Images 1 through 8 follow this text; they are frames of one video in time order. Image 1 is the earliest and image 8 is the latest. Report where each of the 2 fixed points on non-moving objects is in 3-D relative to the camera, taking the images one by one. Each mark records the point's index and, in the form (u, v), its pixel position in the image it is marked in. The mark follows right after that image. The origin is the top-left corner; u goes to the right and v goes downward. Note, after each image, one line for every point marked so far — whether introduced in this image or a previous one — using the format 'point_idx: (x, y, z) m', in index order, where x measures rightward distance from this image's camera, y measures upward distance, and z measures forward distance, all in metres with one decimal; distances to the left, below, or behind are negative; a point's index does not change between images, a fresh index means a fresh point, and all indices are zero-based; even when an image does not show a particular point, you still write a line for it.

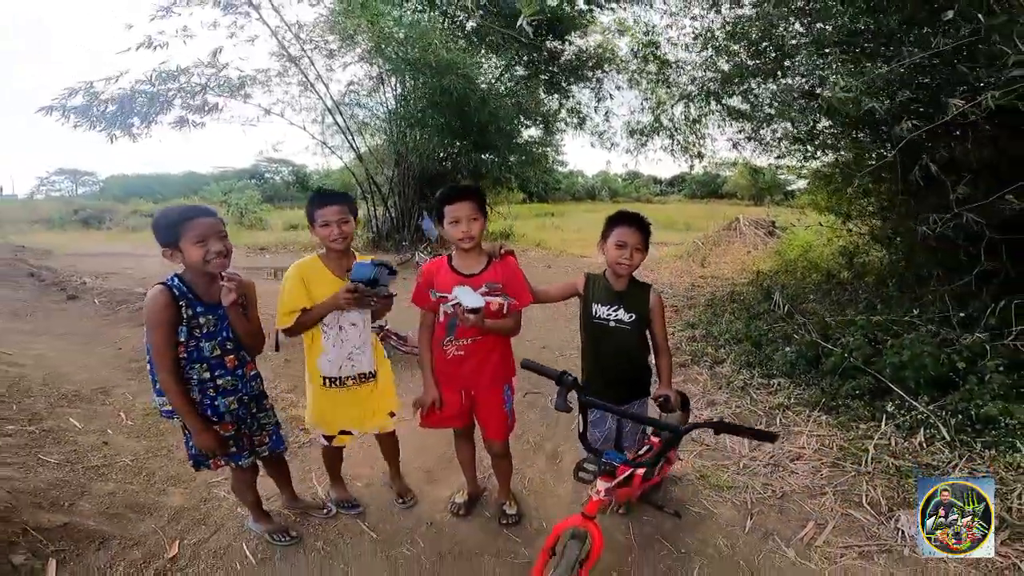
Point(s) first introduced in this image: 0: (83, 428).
0: (-2.3, -0.7, +3.2) m
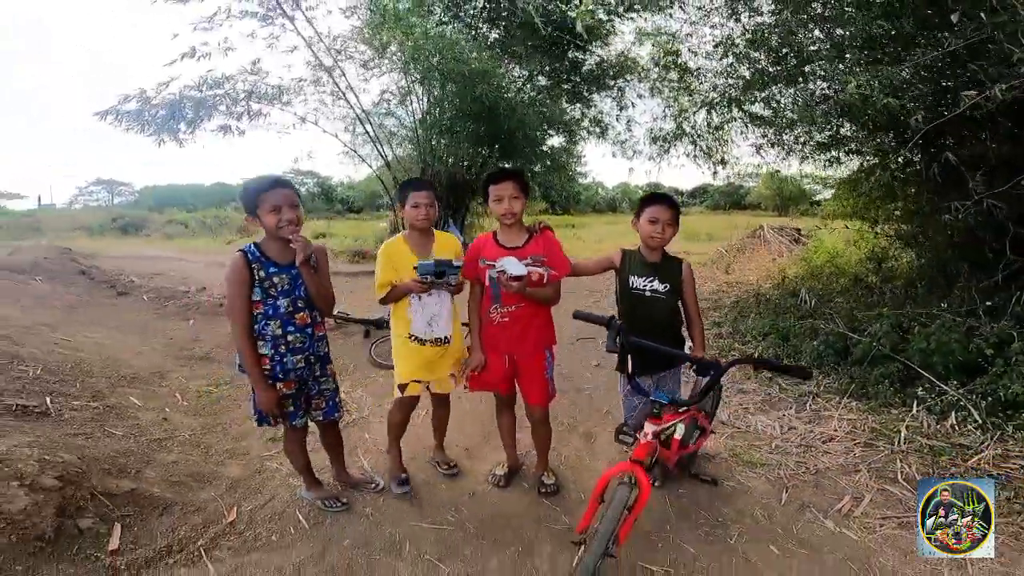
0: (-2.1, -0.7, +3.4) m
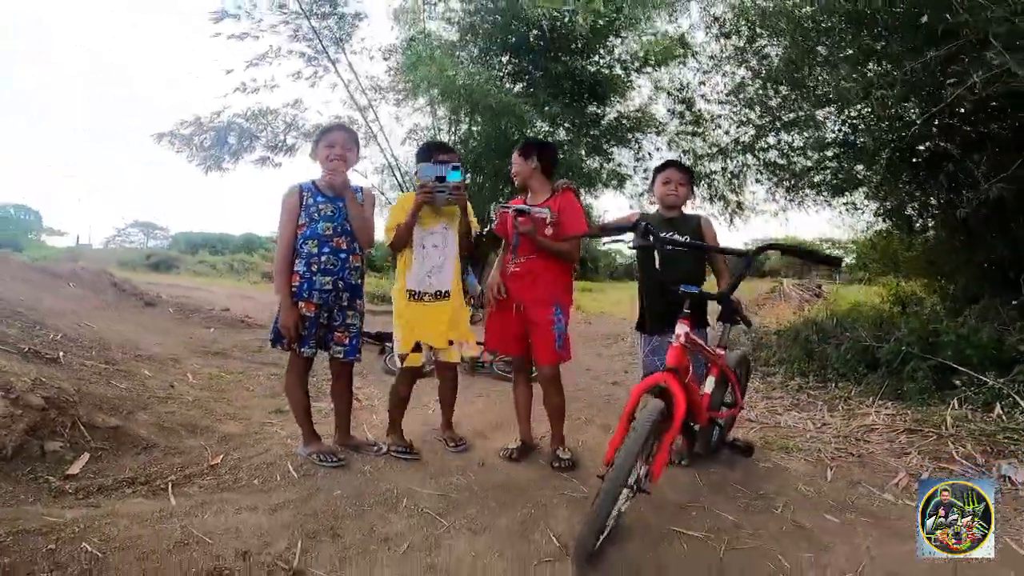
0: (-2.1, -0.5, +3.4) m
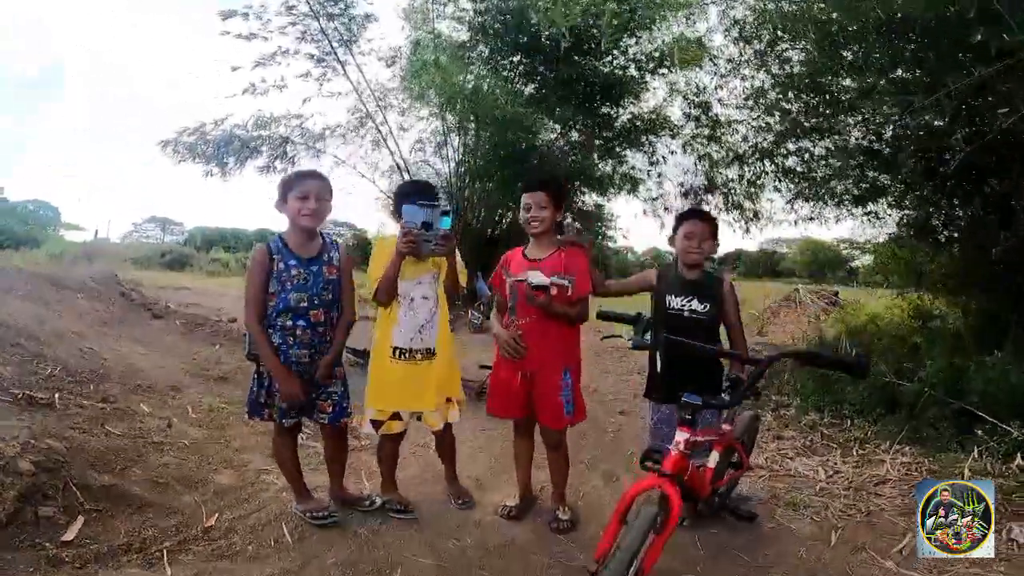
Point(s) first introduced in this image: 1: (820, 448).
0: (-2.0, -0.7, +3.4) m
1: (+1.8, -0.9, +3.5) m
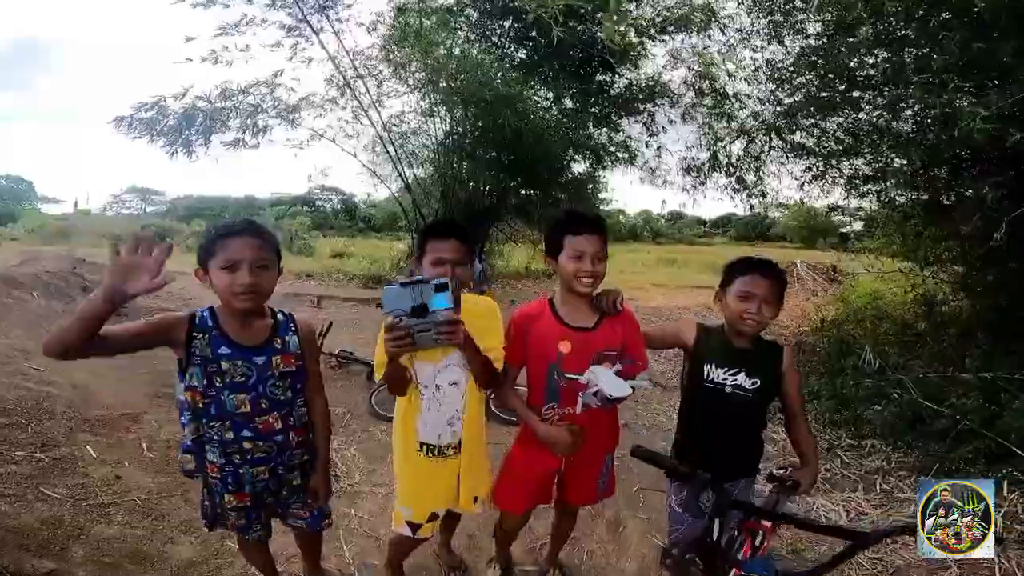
0: (-2.1, -0.8, +3.0) m
1: (+1.8, -1.0, +3.2) m
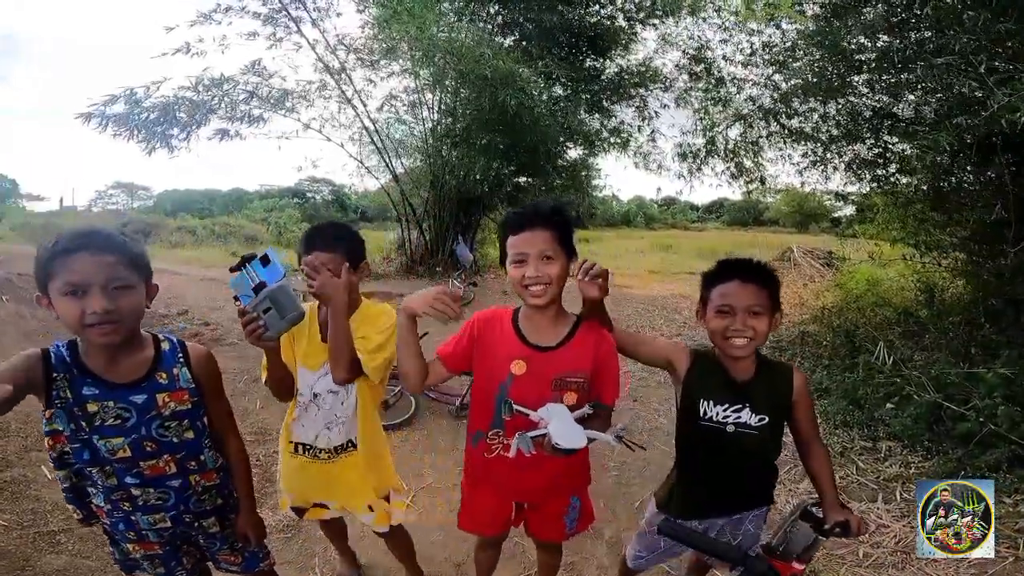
0: (-2.1, -0.9, +2.7) m
1: (+1.7, -1.0, +3.0) m
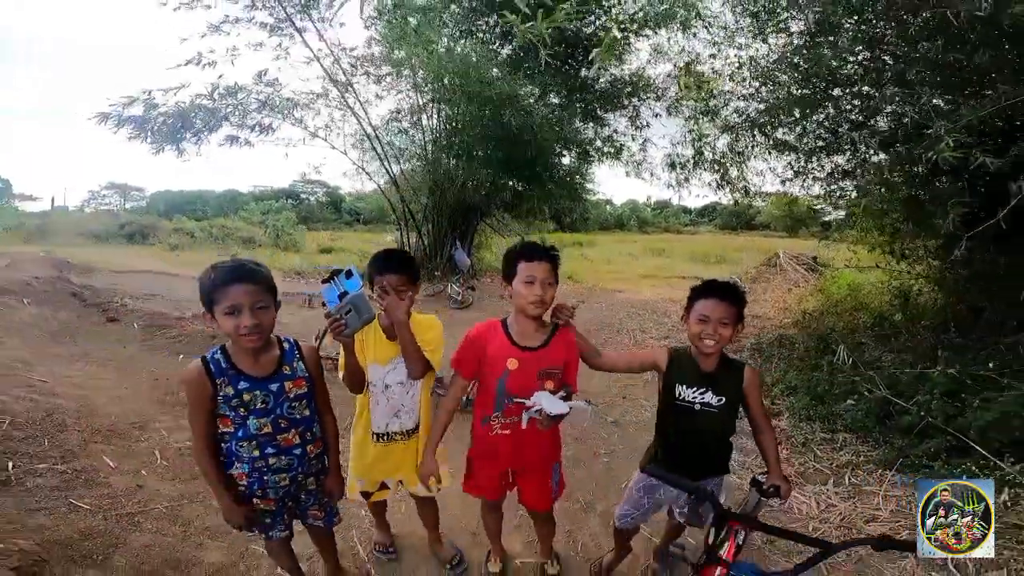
0: (-2.1, -0.9, +3.1) m
1: (+1.7, -1.1, +3.4) m
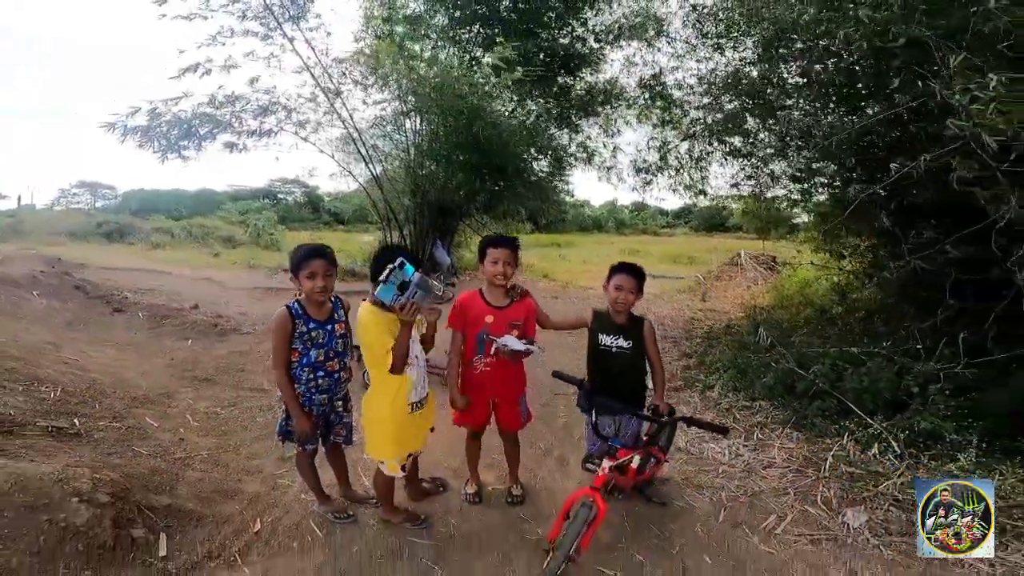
0: (-2.3, -0.9, +3.8) m
1: (+1.6, -1.0, +4.2) m
